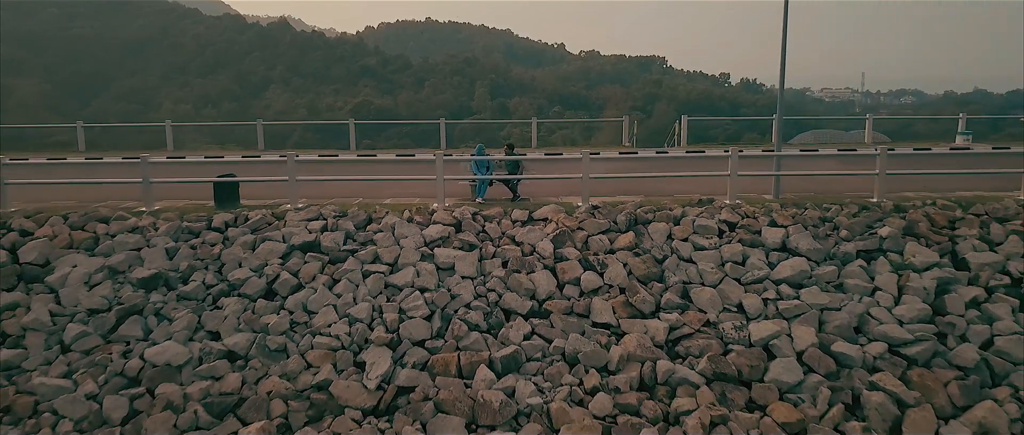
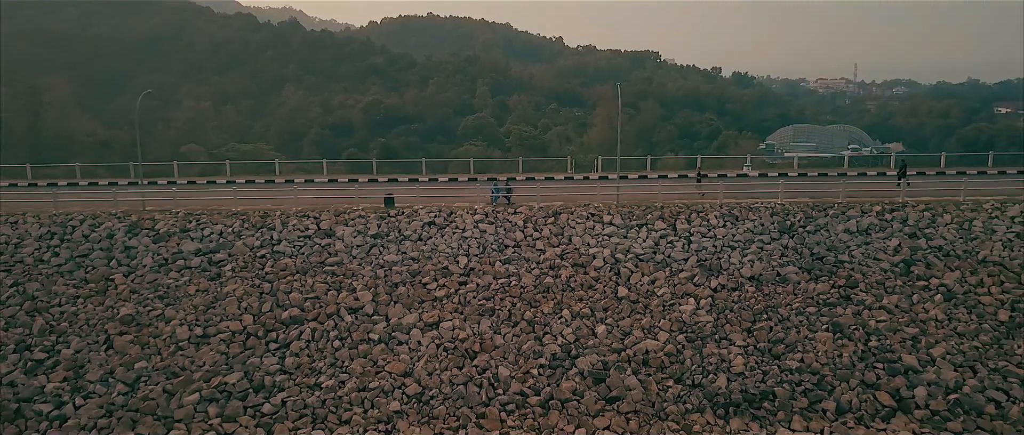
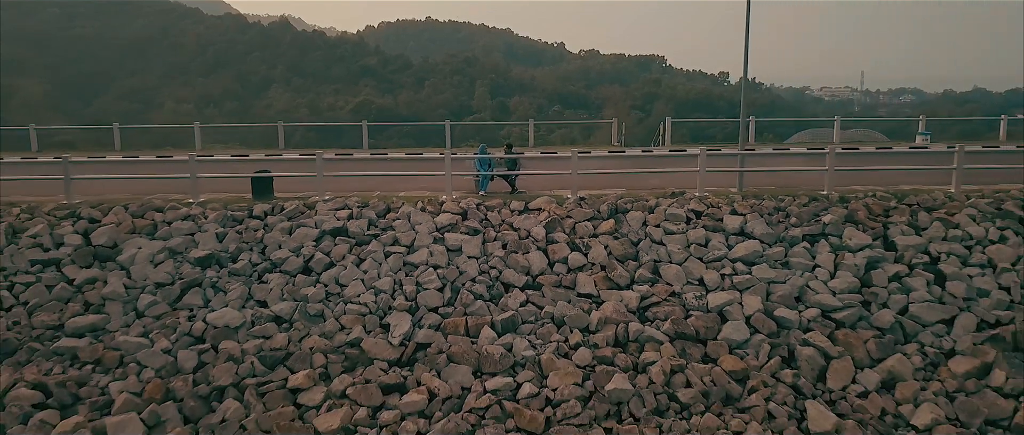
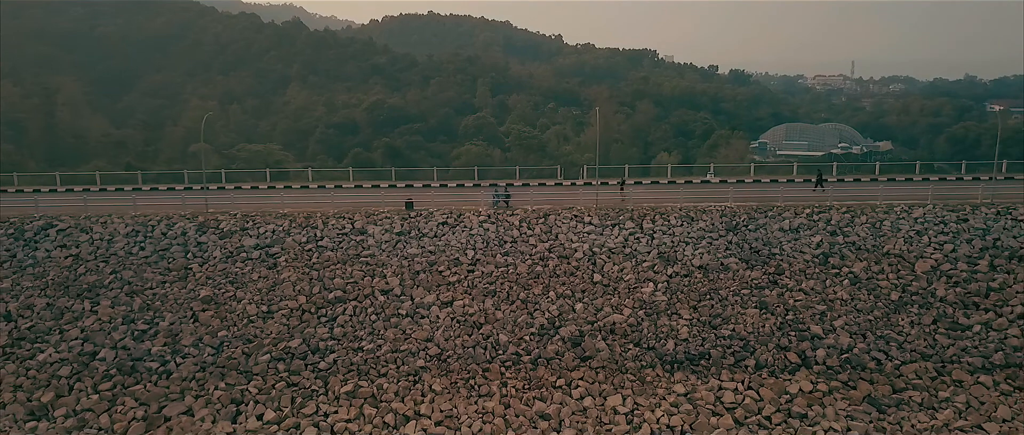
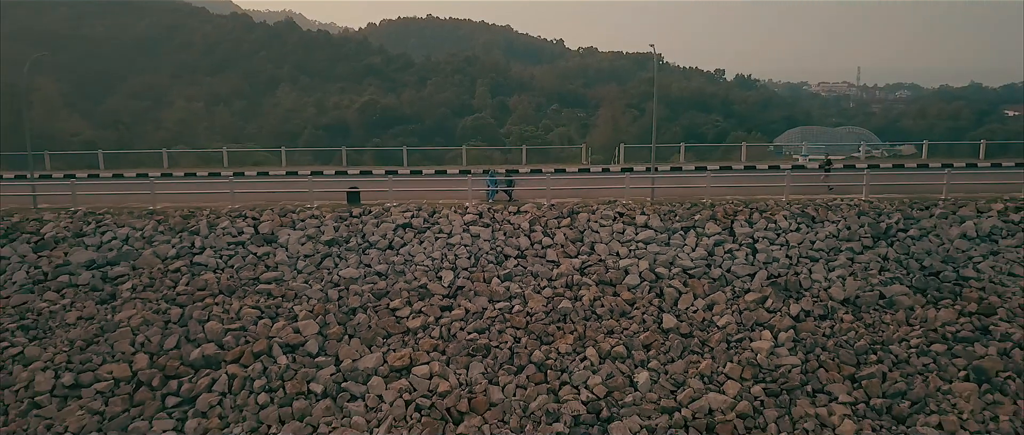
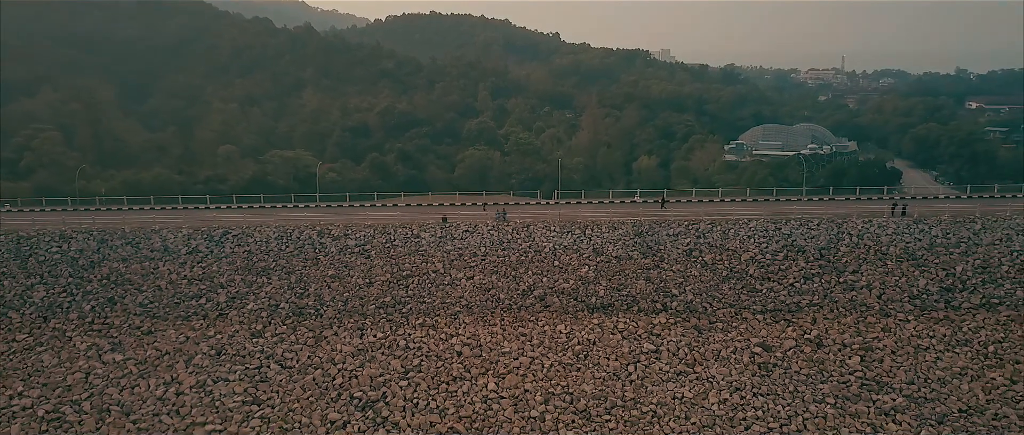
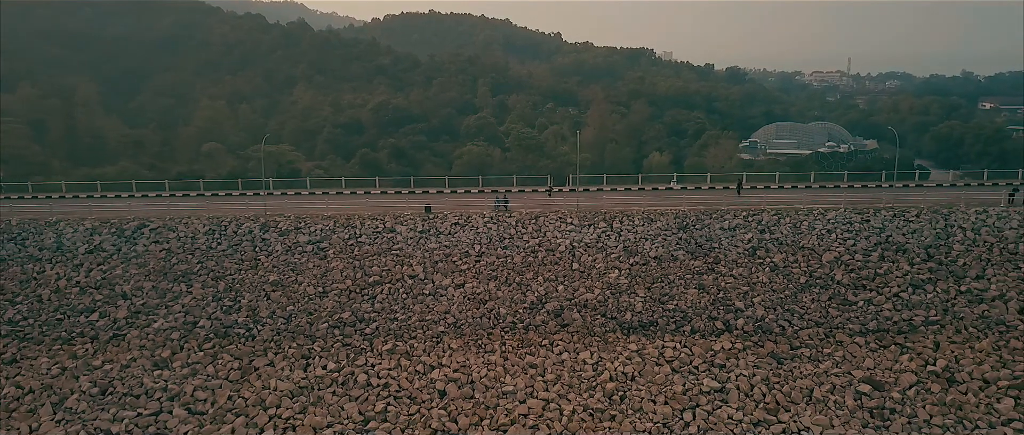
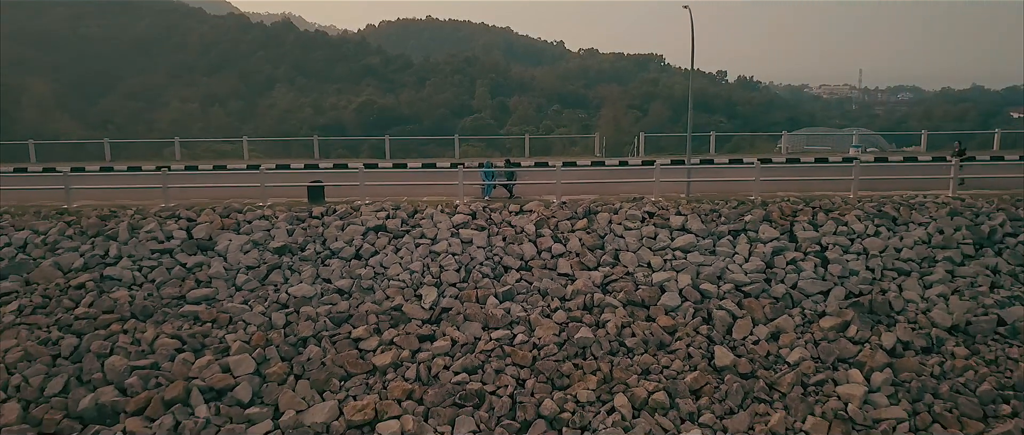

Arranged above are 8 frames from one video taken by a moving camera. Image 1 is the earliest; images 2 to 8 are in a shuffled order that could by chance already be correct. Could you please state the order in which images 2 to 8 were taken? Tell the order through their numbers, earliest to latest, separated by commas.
3, 8, 5, 2, 4, 7, 6
